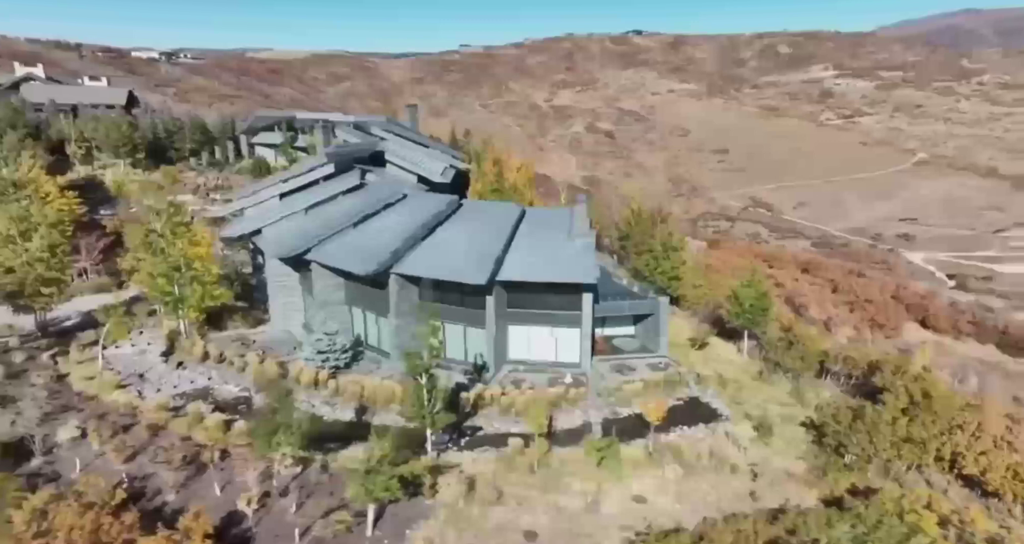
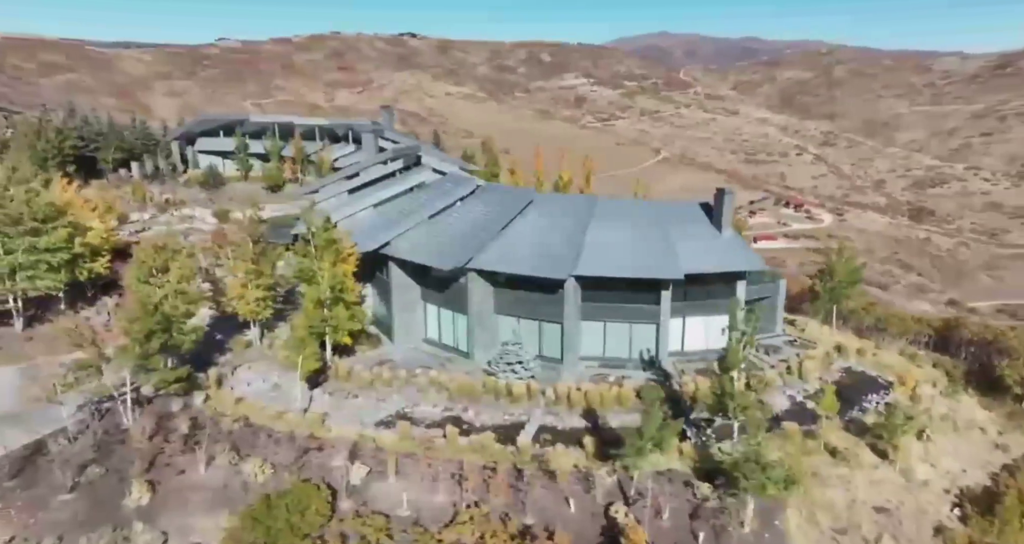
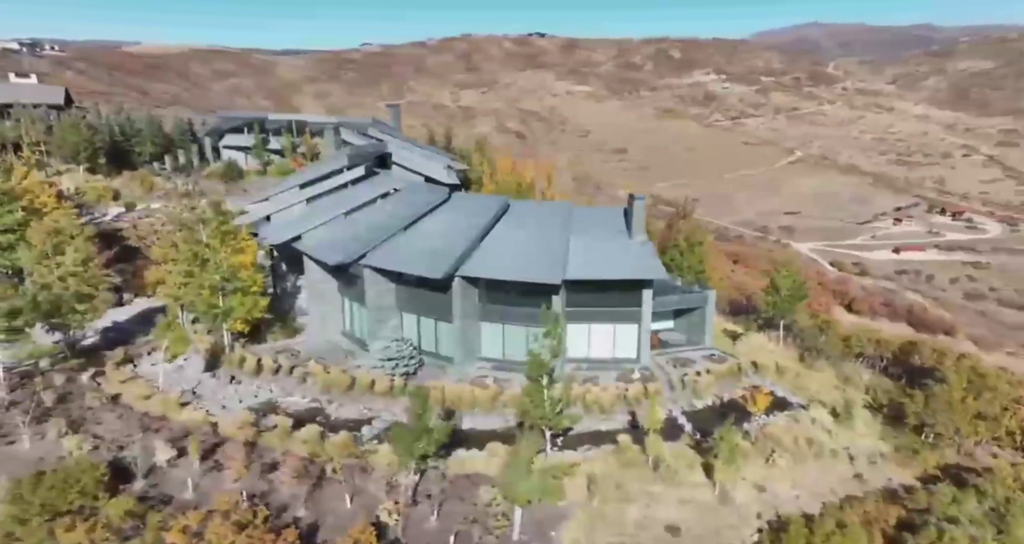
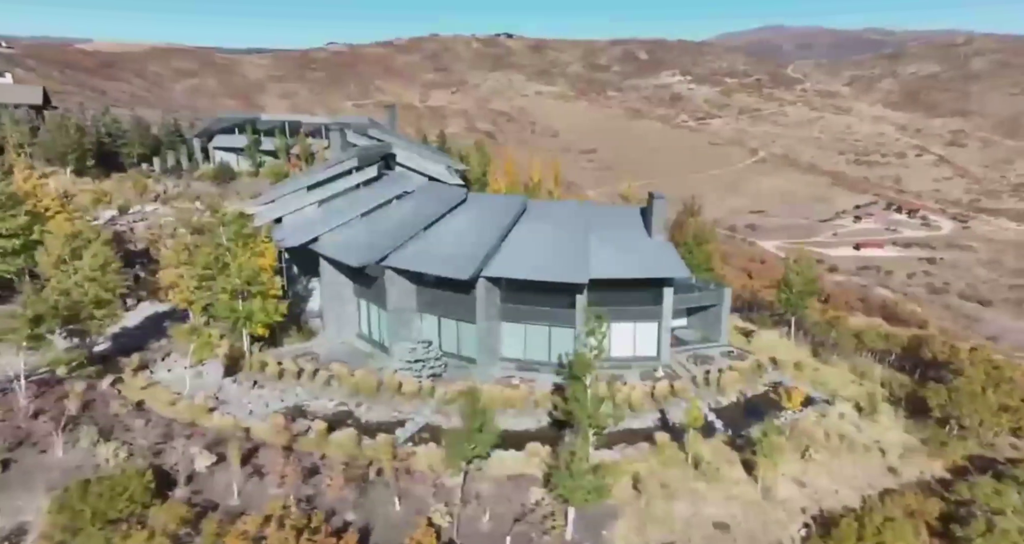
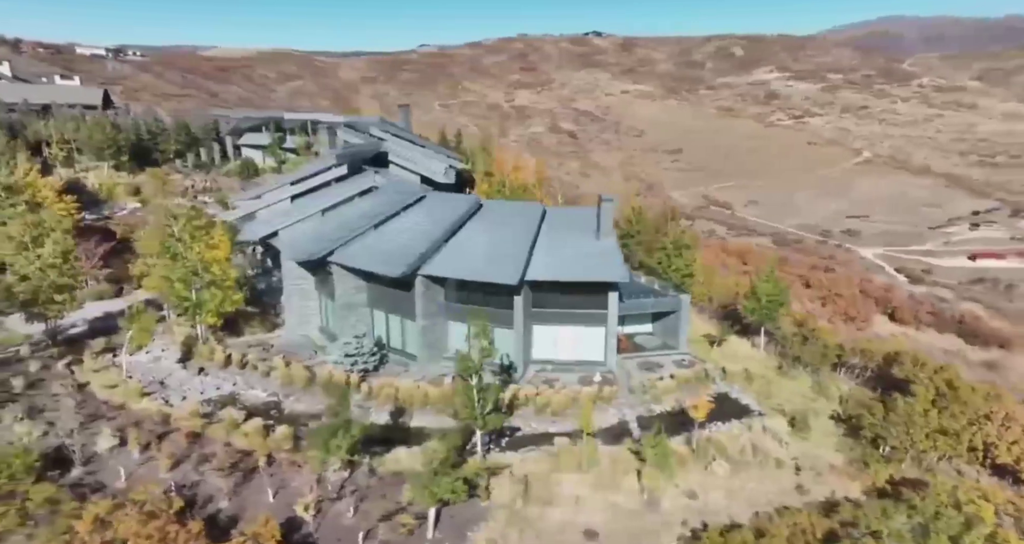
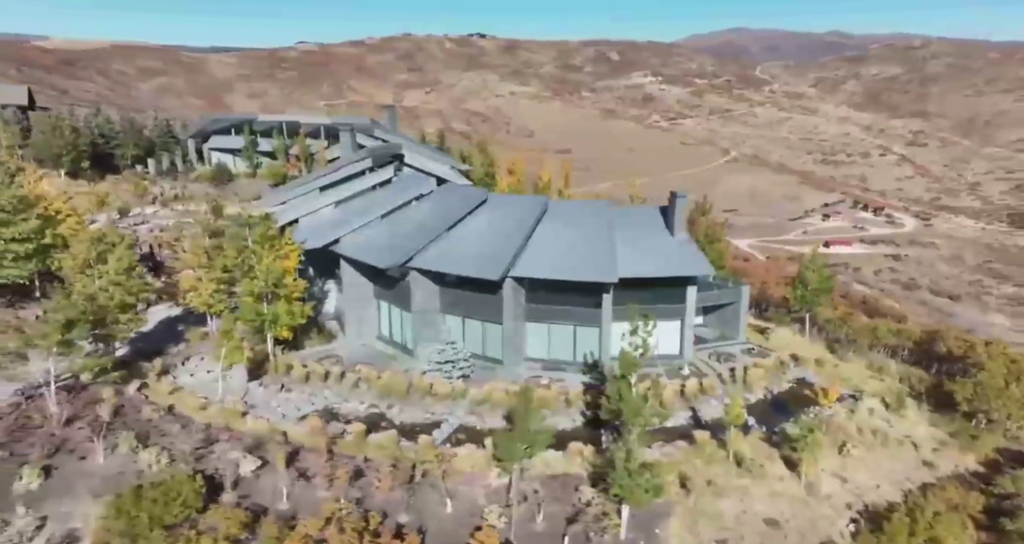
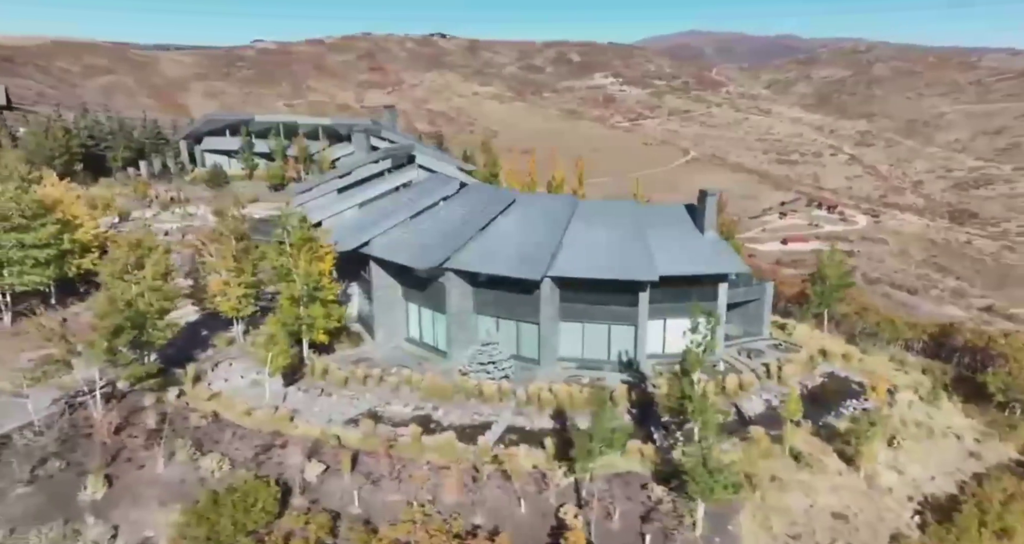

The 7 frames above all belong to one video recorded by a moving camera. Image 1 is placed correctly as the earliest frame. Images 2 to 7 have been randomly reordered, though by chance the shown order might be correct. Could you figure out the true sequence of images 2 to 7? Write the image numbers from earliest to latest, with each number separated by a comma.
5, 3, 4, 6, 7, 2
